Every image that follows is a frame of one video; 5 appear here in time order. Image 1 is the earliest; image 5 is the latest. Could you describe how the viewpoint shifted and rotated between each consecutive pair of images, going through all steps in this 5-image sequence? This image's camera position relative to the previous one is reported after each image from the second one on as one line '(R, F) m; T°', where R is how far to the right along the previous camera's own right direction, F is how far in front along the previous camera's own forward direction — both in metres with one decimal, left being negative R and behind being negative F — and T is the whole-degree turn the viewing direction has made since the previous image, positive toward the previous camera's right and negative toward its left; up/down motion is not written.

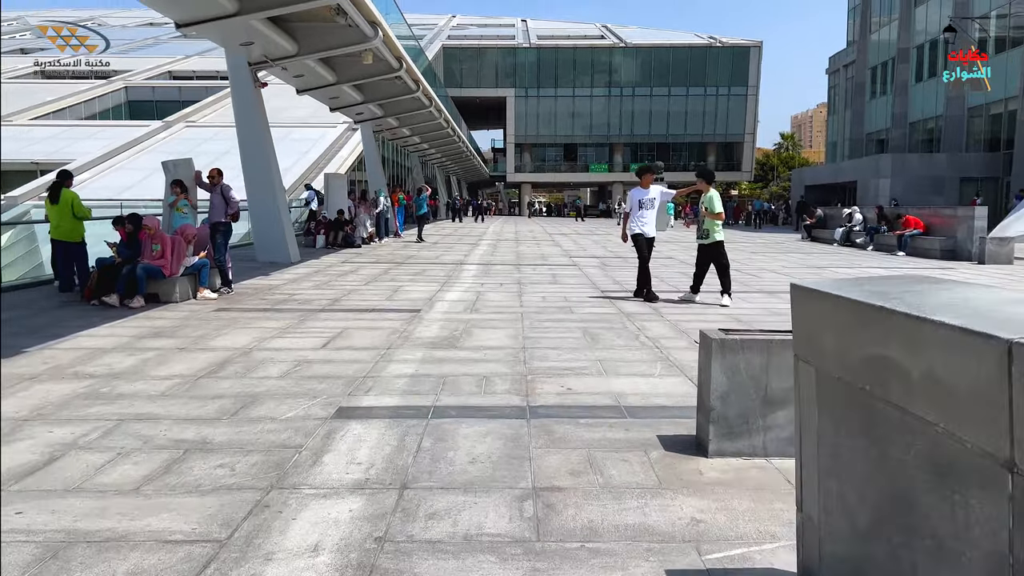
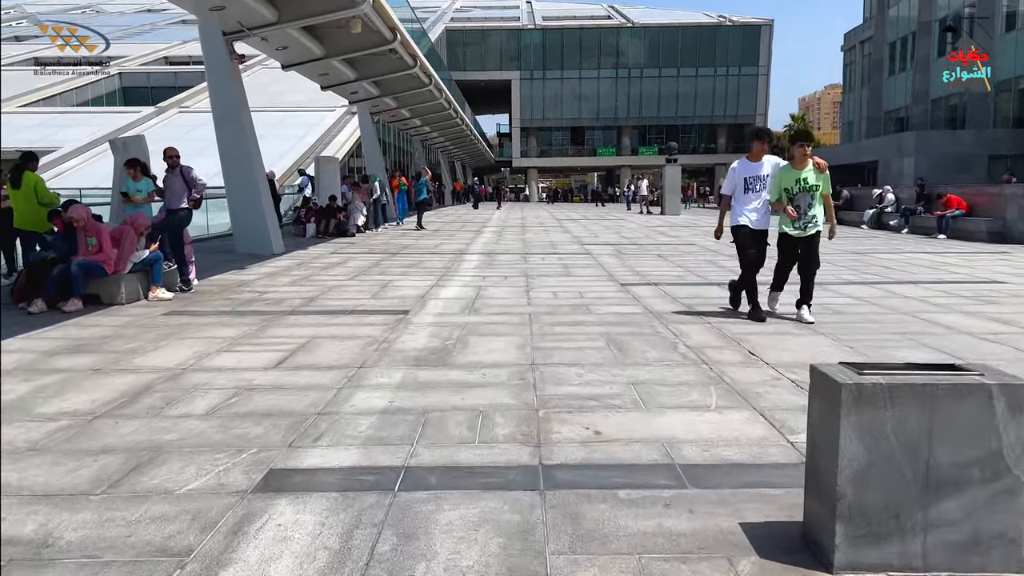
(0.0, +1.6) m; -1°
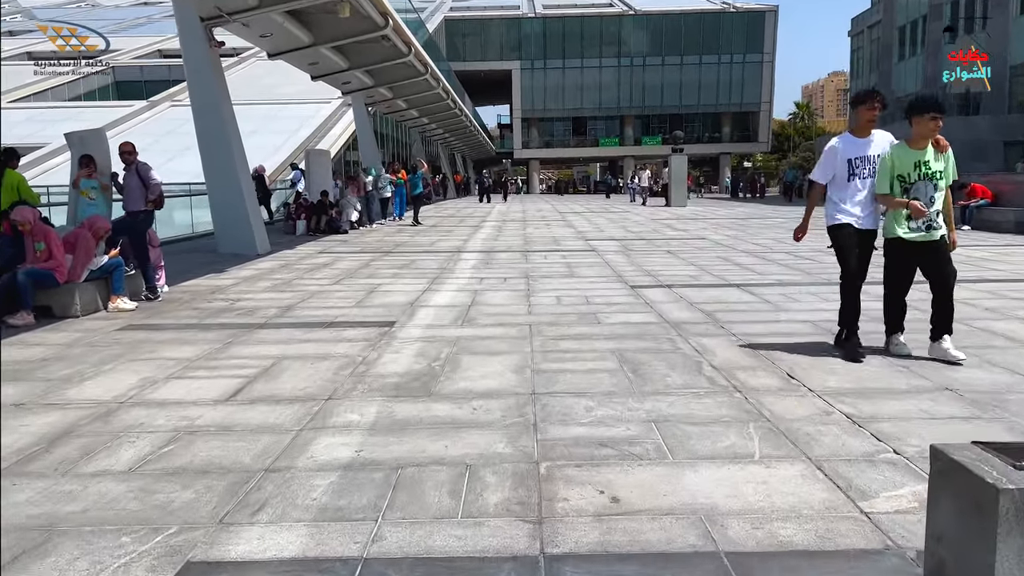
(0.0, +0.9) m; 0°
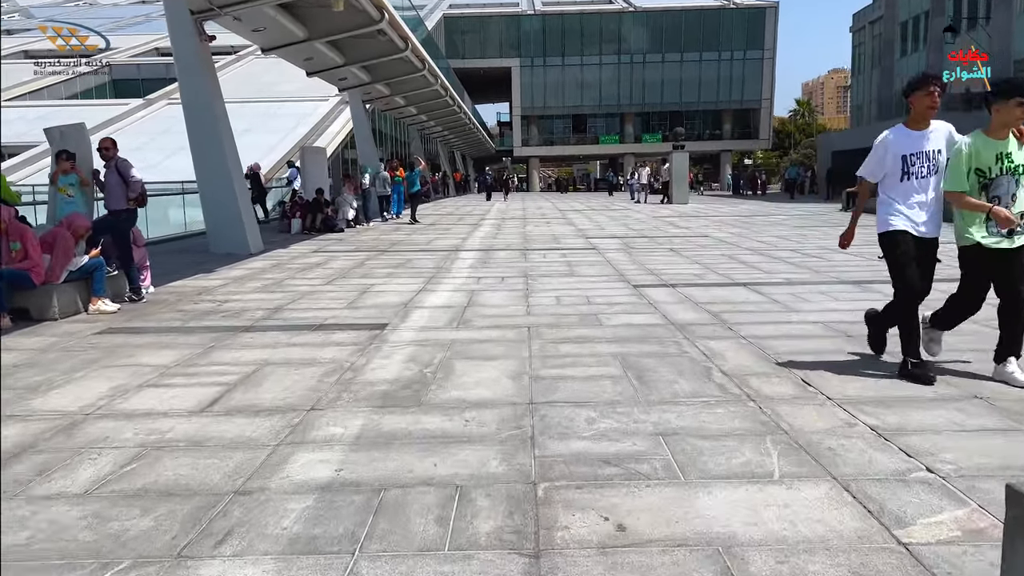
(0.0, +0.3) m; 0°
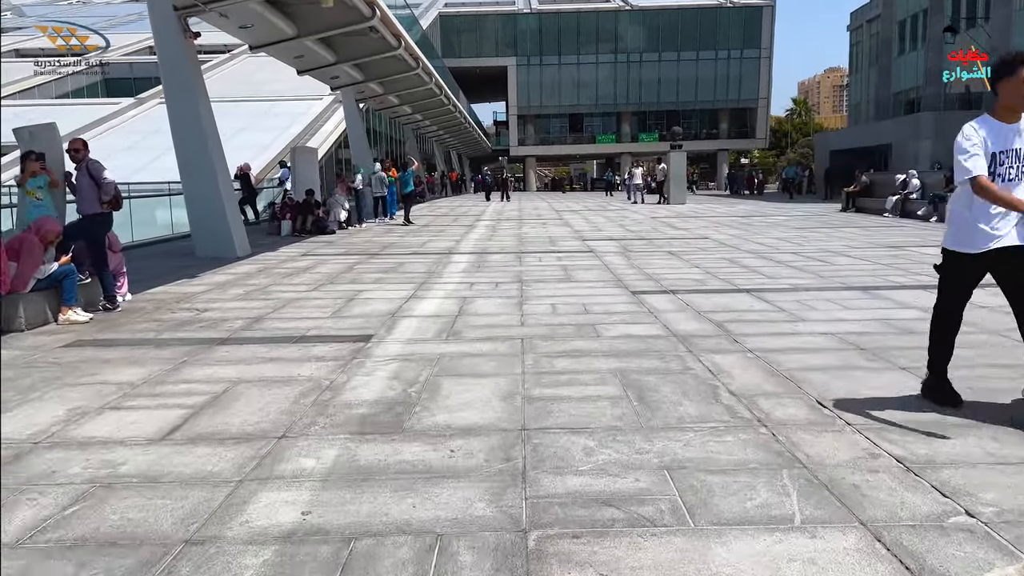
(0.0, +0.4) m; 0°
